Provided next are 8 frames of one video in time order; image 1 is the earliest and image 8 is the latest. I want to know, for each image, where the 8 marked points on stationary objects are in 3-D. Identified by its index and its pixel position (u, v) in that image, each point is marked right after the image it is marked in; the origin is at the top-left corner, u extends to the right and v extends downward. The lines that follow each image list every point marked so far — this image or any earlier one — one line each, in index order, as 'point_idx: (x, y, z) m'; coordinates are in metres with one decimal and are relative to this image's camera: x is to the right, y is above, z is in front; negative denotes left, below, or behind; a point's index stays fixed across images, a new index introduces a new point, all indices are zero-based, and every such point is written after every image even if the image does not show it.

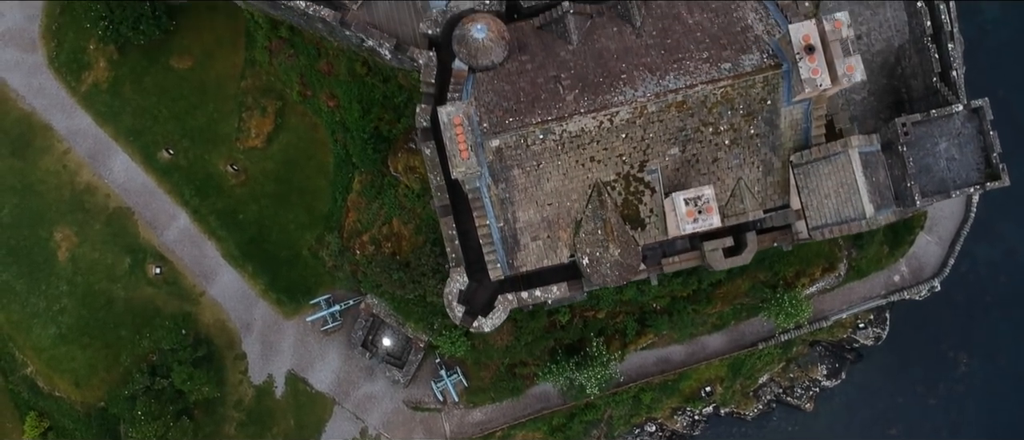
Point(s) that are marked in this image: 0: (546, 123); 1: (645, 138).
0: (+1.0, +2.9, +18.9) m
1: (+4.1, +2.5, +19.4) m
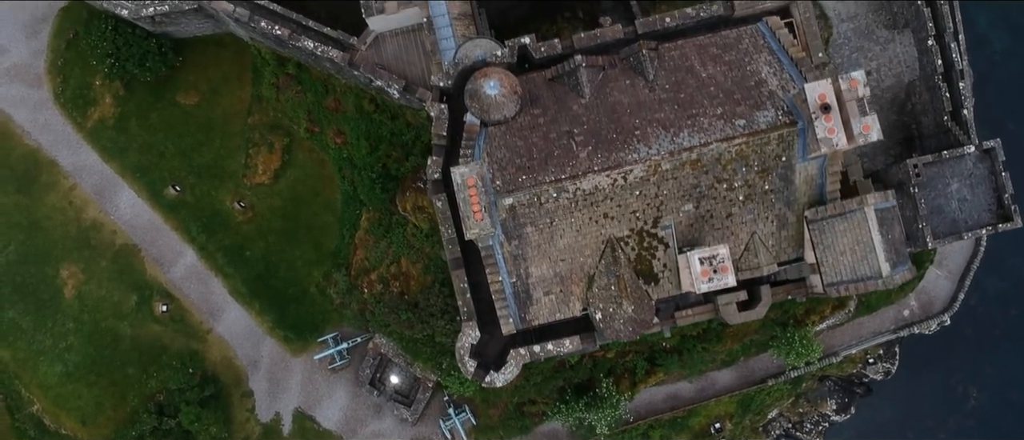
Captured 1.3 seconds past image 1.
0: (+1.4, +1.1, +18.8) m
1: (+4.5, +0.8, +19.2) m
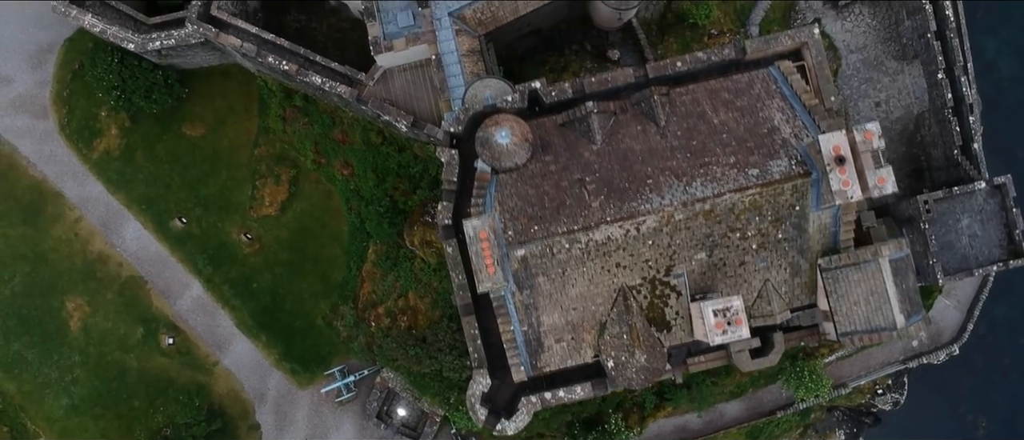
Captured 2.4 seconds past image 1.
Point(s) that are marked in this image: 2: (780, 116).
0: (+1.8, -0.4, +18.7) m
1: (+4.8, -0.7, +19.1) m
2: (+8.5, +3.3, +20.0) m
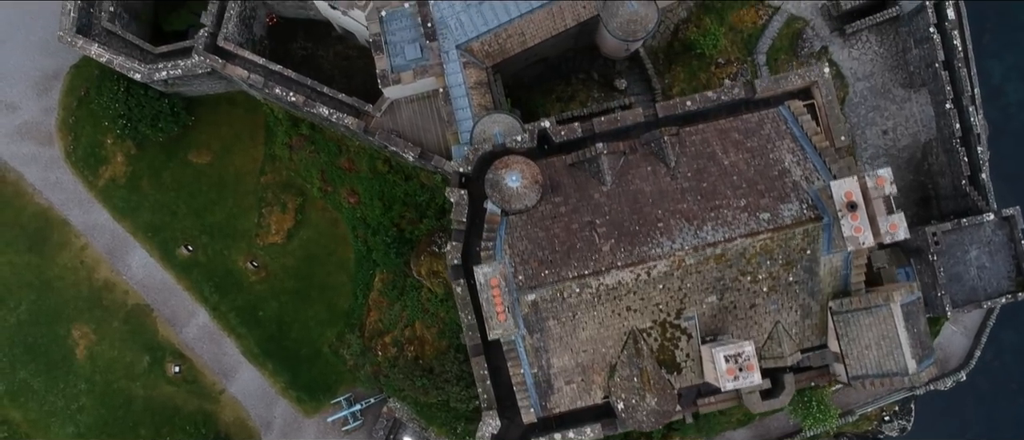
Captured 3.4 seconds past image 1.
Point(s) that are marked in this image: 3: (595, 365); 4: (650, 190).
0: (+2.1, -1.7, +18.6) m
1: (+5.2, -2.1, +19.1) m
2: (+8.8, +1.9, +20.0) m
3: (+2.6, -4.6, +19.8) m
4: (+4.4, +1.0, +19.9) m
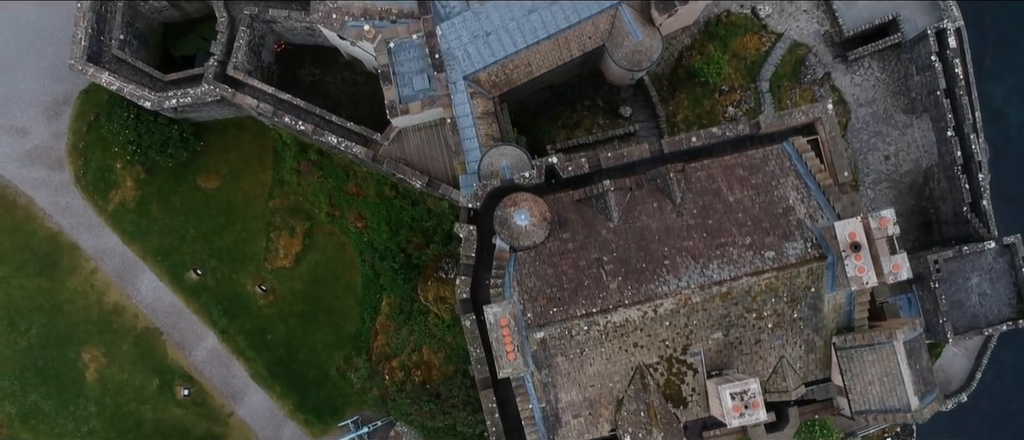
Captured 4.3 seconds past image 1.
0: (+2.4, -2.9, +18.9) m
1: (+5.4, -3.2, +19.4) m
2: (+9.1, +0.8, +20.3) m
3: (+2.9, -5.7, +20.1) m
4: (+4.6, -0.2, +20.2) m
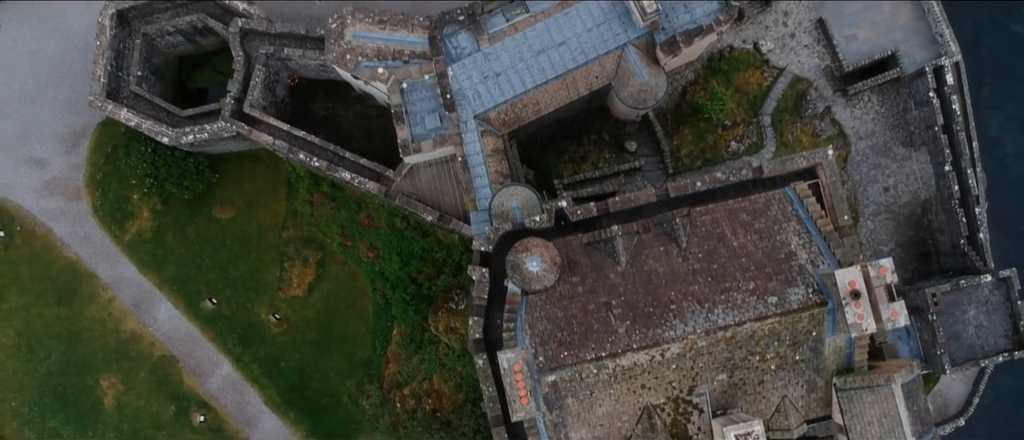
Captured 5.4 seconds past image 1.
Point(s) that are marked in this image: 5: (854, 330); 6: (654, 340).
0: (+2.8, -4.3, +19.7) m
1: (+5.8, -4.7, +20.1) m
2: (+9.5, -0.7, +21.0) m
3: (+3.3, -7.2, +20.8) m
4: (+5.0, -1.7, +20.9) m
5: (+10.4, -3.3, +19.2) m
6: (+4.4, -3.8, +19.8) m
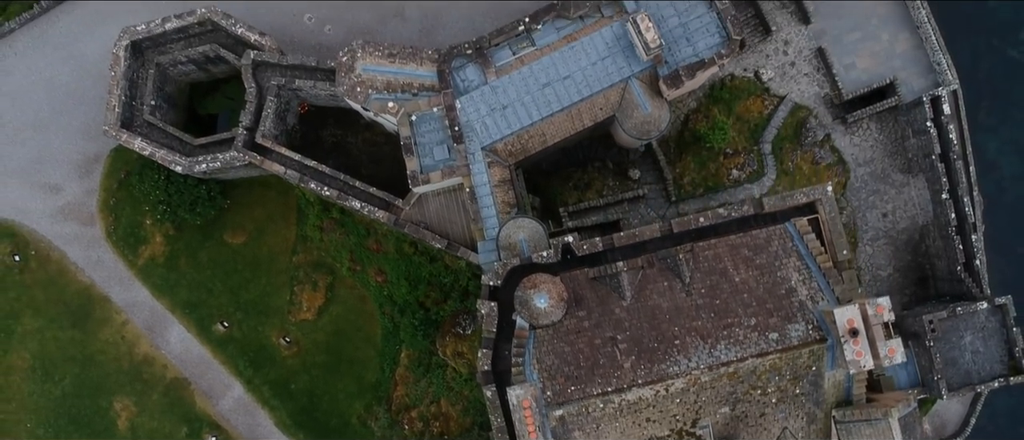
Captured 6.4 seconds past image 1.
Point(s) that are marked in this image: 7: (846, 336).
0: (+3.1, -5.6, +20.3) m
1: (+6.1, -6.0, +20.7) m
2: (+9.8, -1.9, +21.6) m
3: (+3.6, -8.5, +21.5) m
4: (+5.3, -2.9, +21.5) m
5: (+10.7, -4.6, +19.8) m
6: (+4.7, -5.0, +20.4) m
7: (+10.5, -3.6, +19.9) m
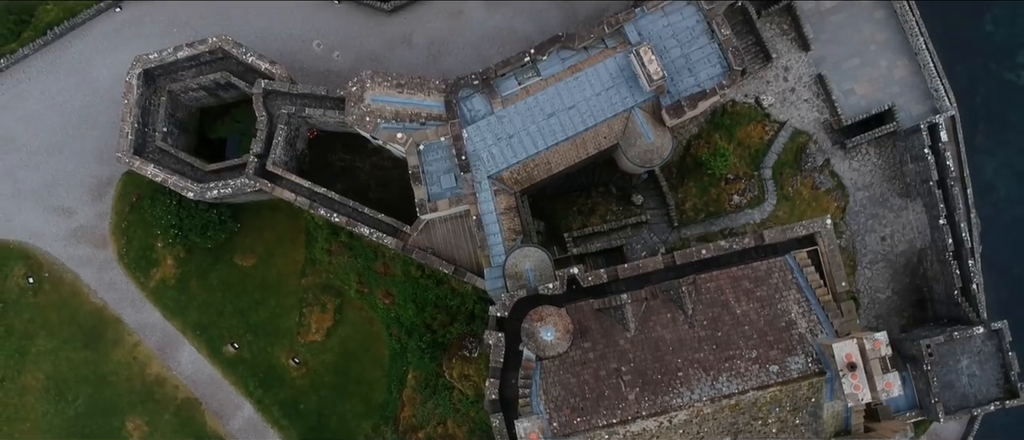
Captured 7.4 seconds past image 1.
0: (+3.3, -6.8, +20.9) m
1: (+6.4, -7.2, +21.3) m
2: (+10.0, -3.1, +22.2) m
3: (+3.8, -9.7, +22.0) m
4: (+5.5, -4.1, +22.1) m
5: (+10.9, -5.8, +20.4) m
6: (+5.0, -6.2, +21.0) m
7: (+10.8, -4.8, +20.4) m
